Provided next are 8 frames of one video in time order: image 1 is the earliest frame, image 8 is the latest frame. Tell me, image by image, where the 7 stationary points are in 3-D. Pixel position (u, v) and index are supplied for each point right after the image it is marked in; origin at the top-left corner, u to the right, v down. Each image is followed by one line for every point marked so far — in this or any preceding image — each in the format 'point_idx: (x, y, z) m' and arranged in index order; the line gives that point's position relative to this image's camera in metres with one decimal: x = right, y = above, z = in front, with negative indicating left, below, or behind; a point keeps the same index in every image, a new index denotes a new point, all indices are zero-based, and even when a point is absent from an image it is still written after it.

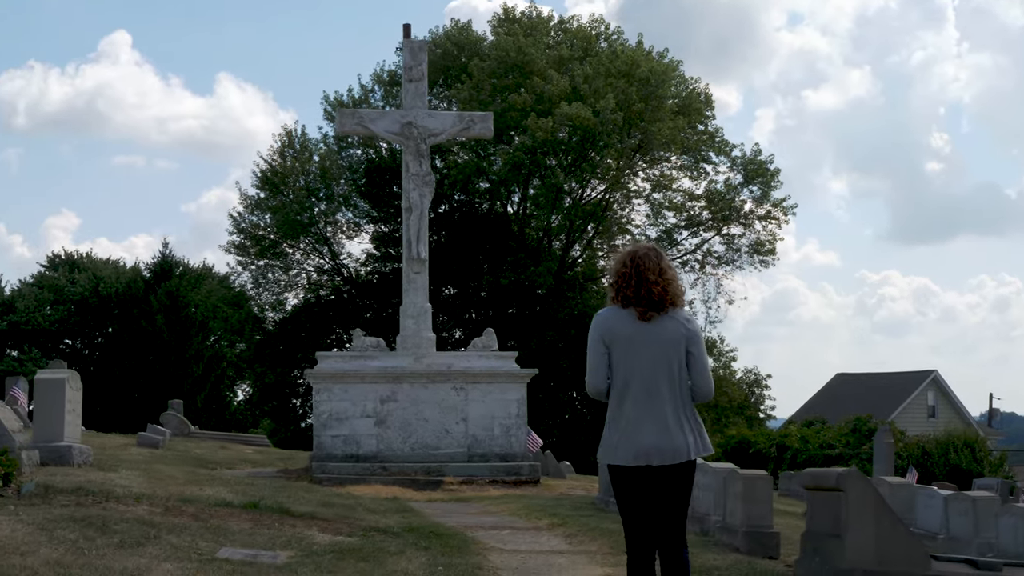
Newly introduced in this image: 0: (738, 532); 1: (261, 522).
0: (+1.9, -2.1, +10.3) m
1: (-2.2, -2.1, +10.5) m
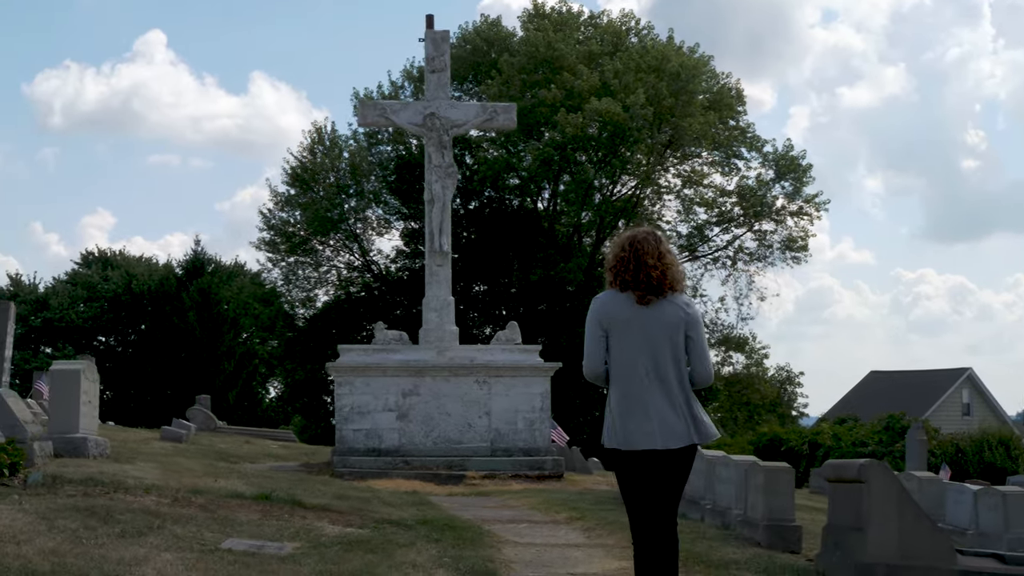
0: (+2.0, -2.0, +10.0) m
1: (-2.1, -1.9, +10.3) m
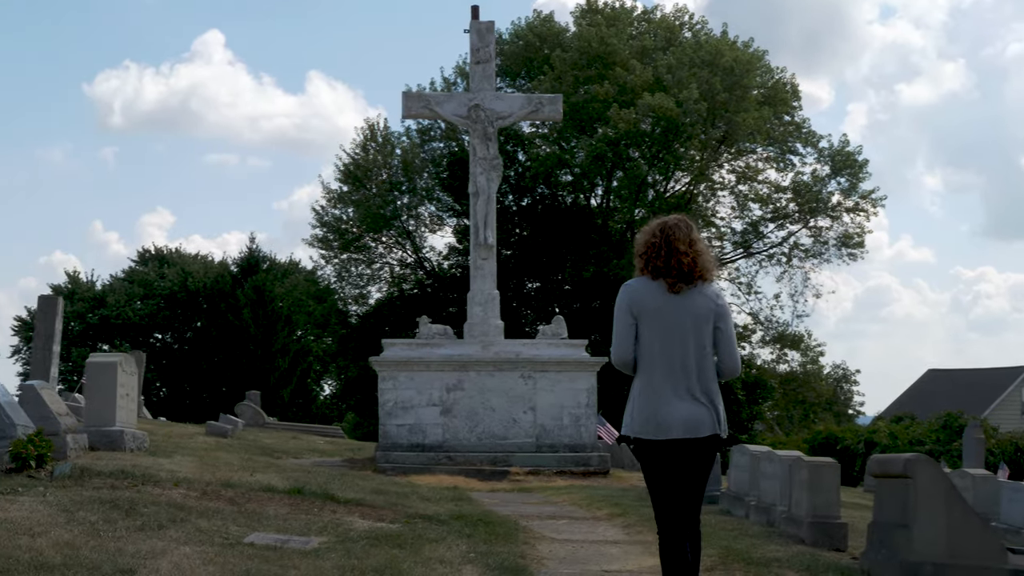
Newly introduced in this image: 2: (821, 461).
0: (+2.3, -1.9, +9.6) m
1: (-1.8, -1.8, +10.0) m
2: (+2.5, -1.4, +9.6) m
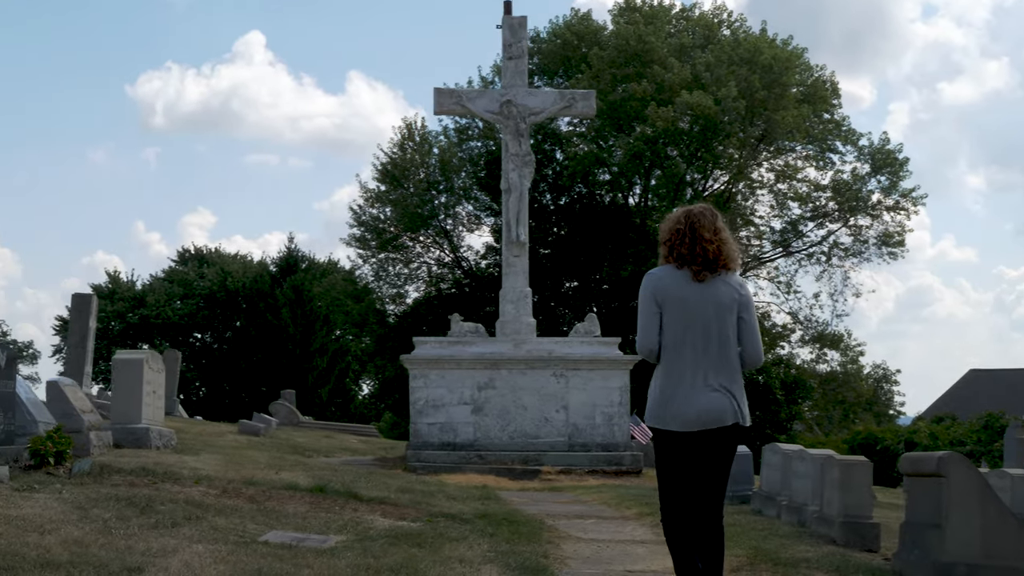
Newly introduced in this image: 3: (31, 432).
0: (+2.5, -1.8, +9.3) m
1: (-1.6, -1.8, +9.9) m
2: (+2.7, -1.3, +9.3) m
3: (-4.3, -1.3, +10.5) m
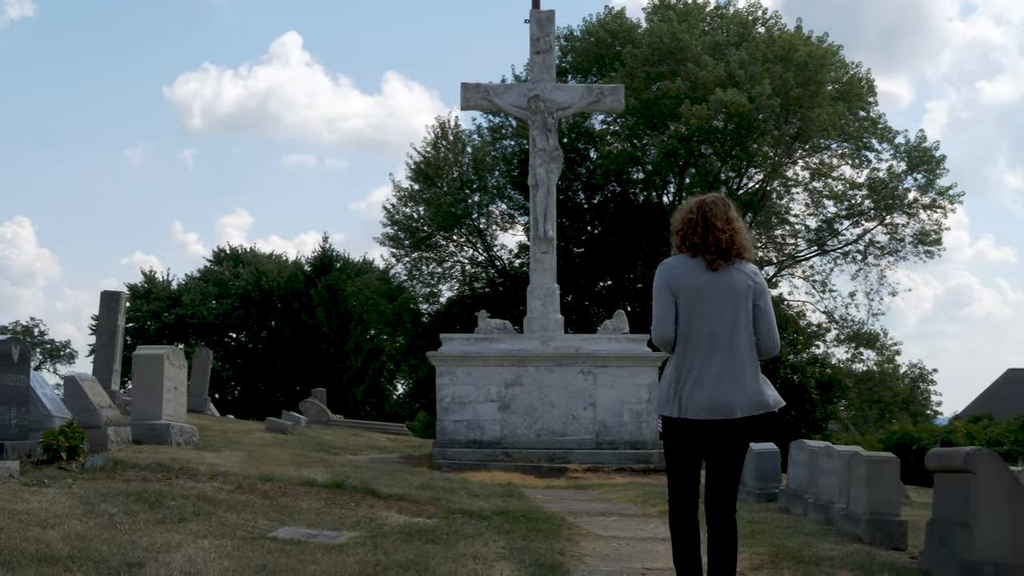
0: (+2.7, -1.8, +9.0) m
1: (-1.4, -1.7, +9.7) m
2: (+2.8, -1.3, +9.0) m
3: (-4.1, -1.2, +10.4) m
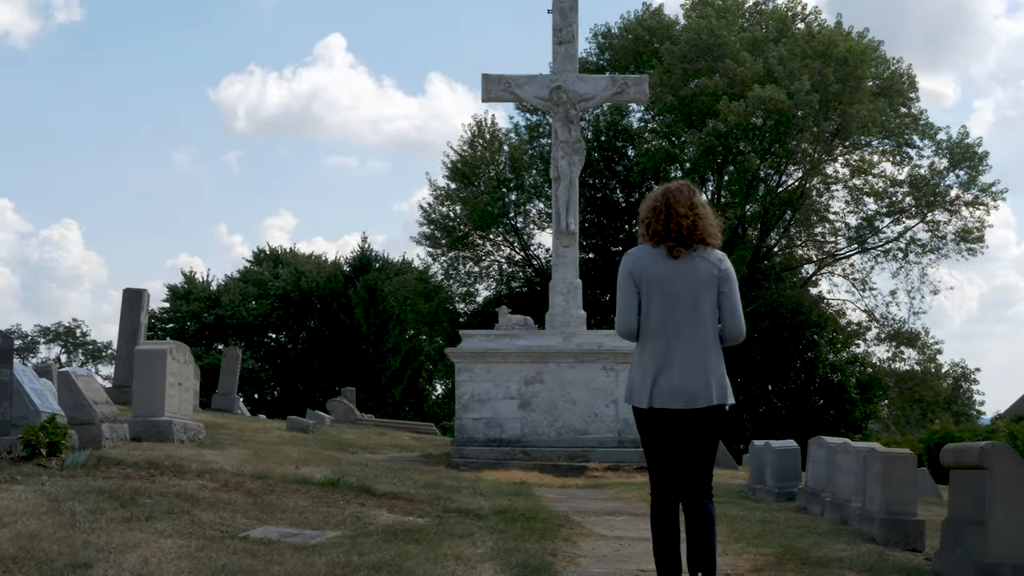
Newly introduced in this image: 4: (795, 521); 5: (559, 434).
0: (+2.6, -1.7, +8.5) m
1: (-1.5, -1.7, +9.3) m
2: (+2.8, -1.2, +8.4) m
3: (-4.1, -1.1, +10.1) m
4: (+2.4, -2.0, +10.2) m
5: (+0.7, -2.3, +19.1) m
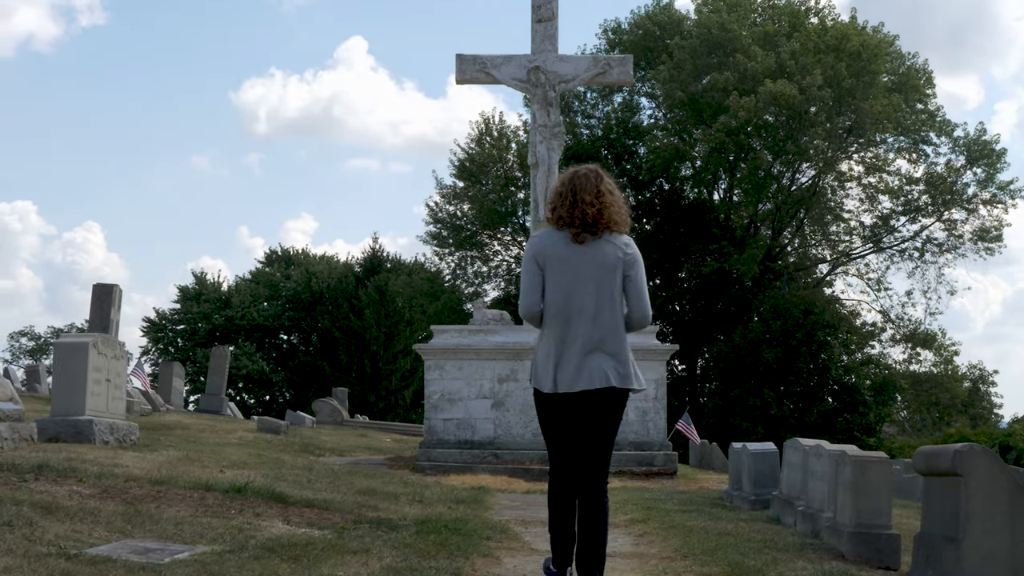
0: (+2.0, -1.5, +7.3) m
1: (-2.0, -1.5, +8.2) m
2: (+2.2, -1.0, +7.3) m
3: (-4.7, -1.0, +9.1) m
4: (+1.9, -1.9, +9.1) m
5: (+0.3, -2.2, +18.0) m
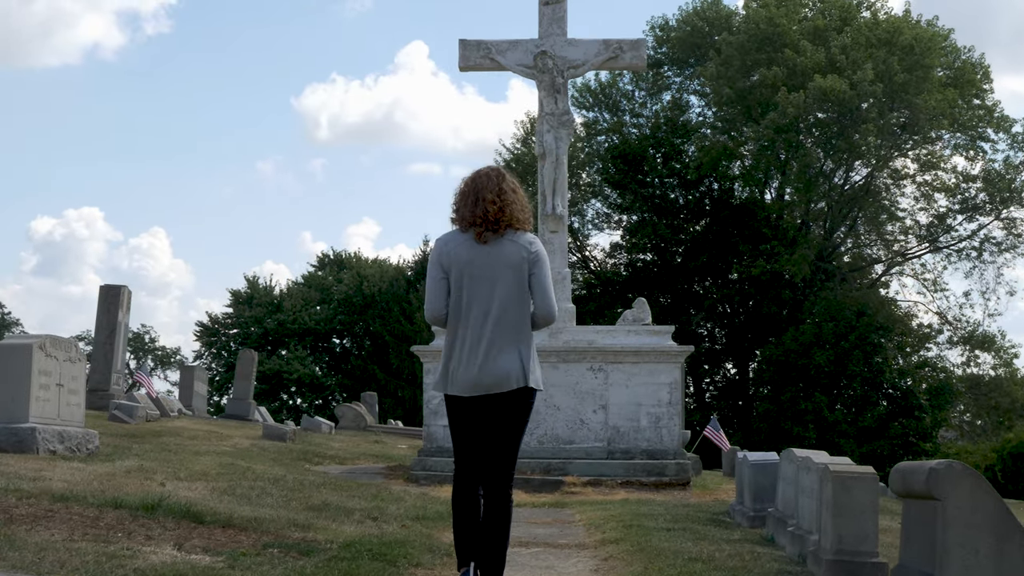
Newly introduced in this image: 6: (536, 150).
0: (+1.6, -1.5, +6.1) m
1: (-2.5, -1.5, +7.2) m
2: (+1.7, -1.0, +6.1) m
3: (-5.0, -1.0, +8.2) m
4: (+1.5, -1.8, +7.9) m
5: (+0.4, -2.2, +16.9) m
6: (+0.4, +2.2, +18.9) m
